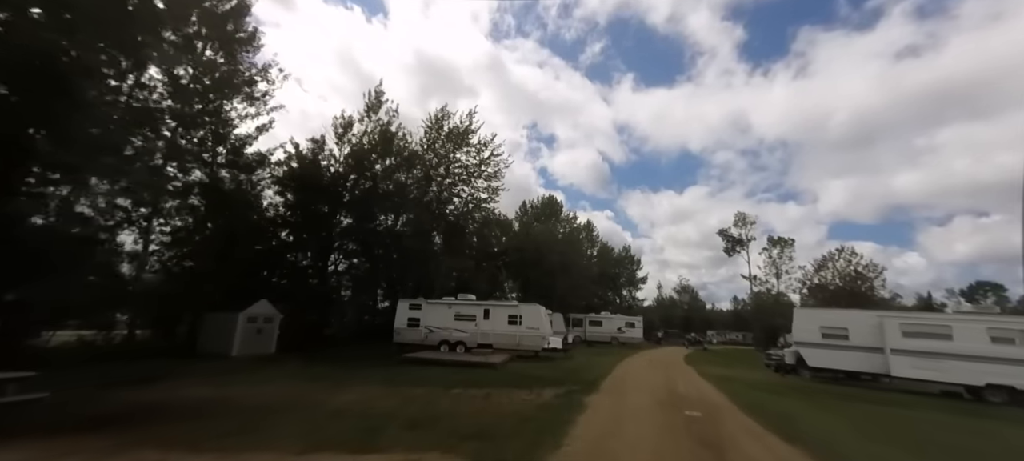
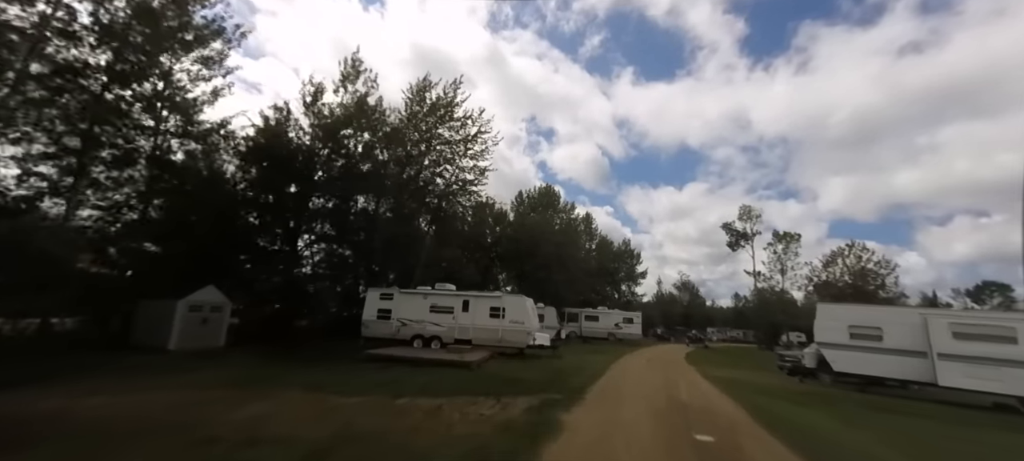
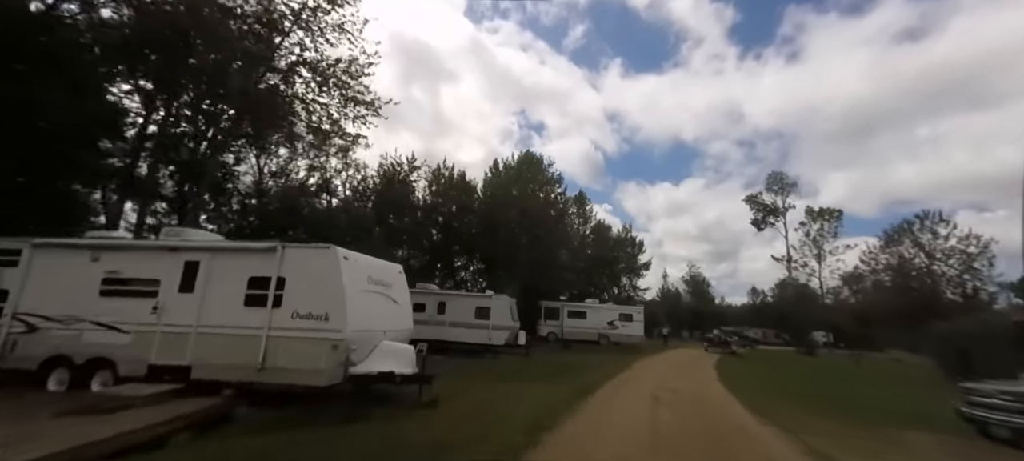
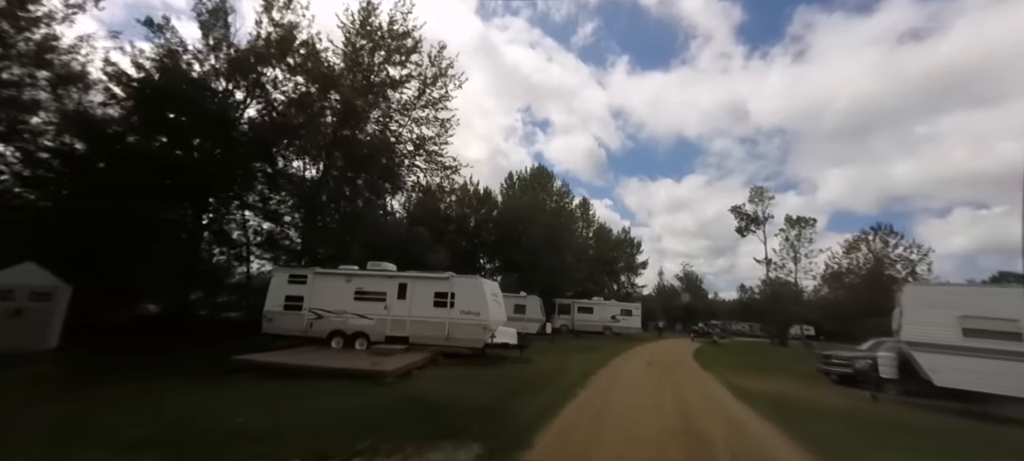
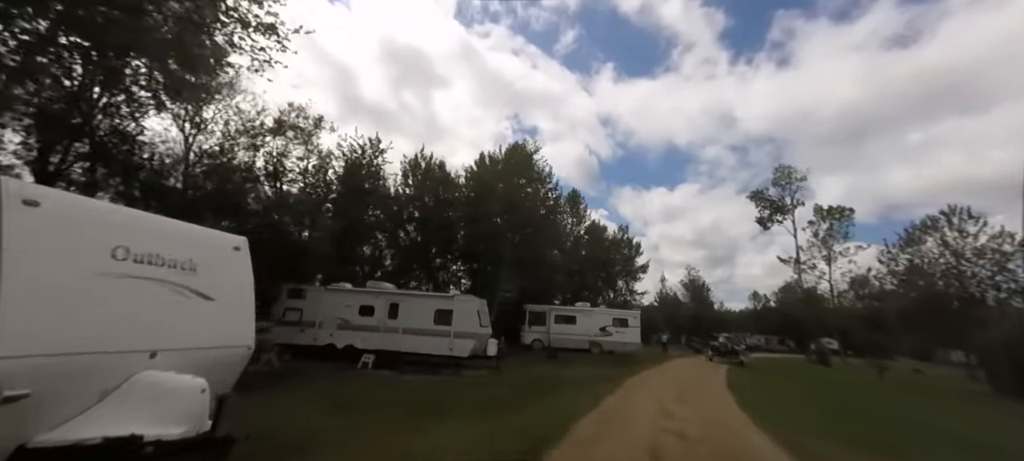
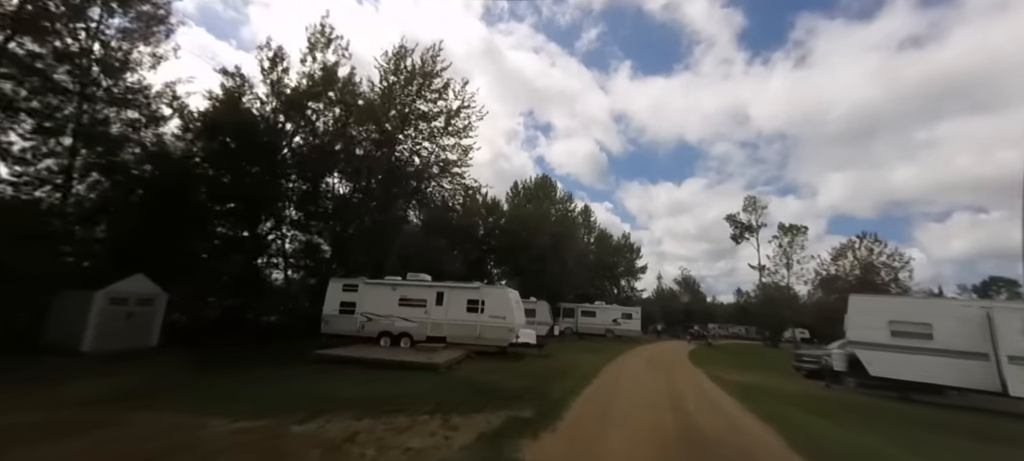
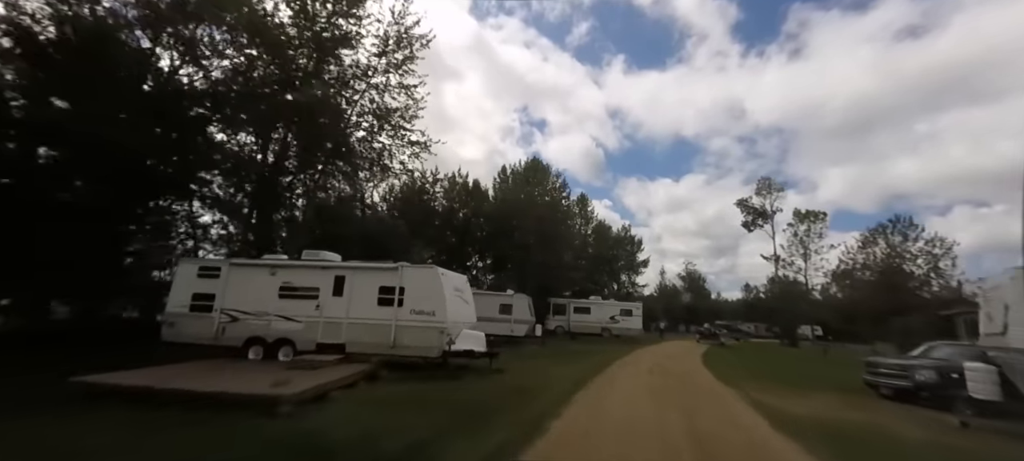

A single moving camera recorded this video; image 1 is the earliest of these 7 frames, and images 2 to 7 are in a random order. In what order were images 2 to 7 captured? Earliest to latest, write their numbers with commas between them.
2, 6, 4, 7, 3, 5
